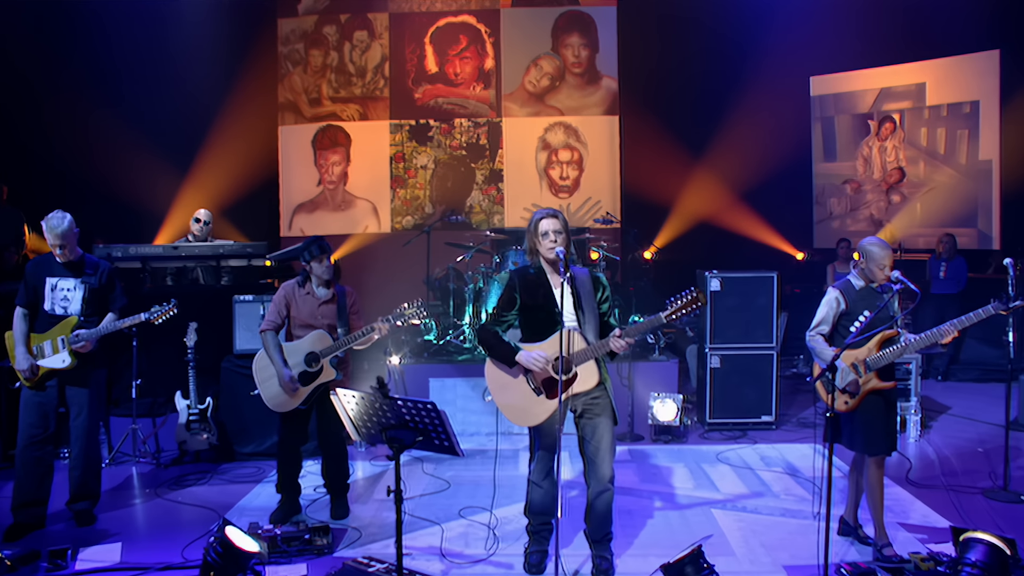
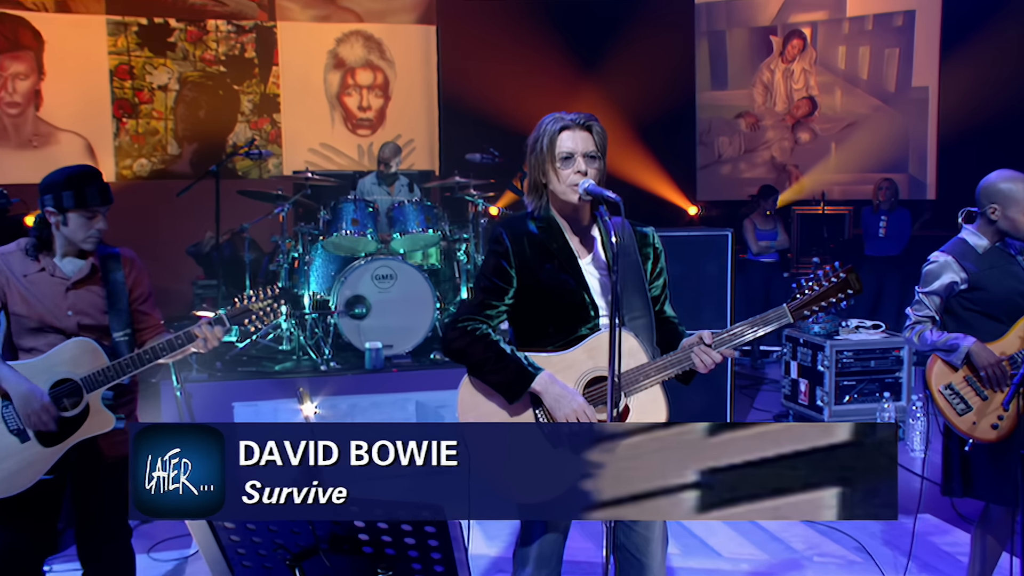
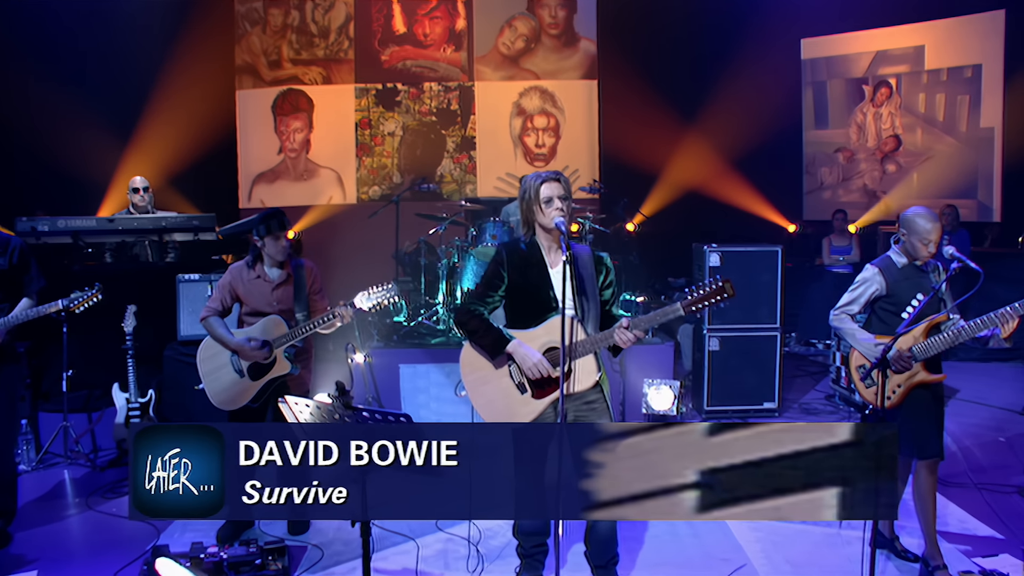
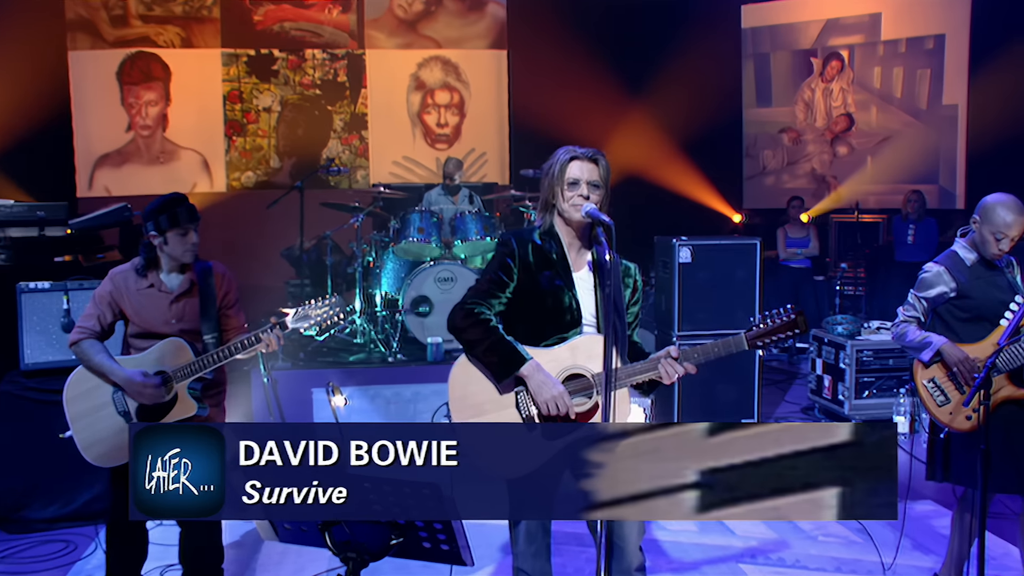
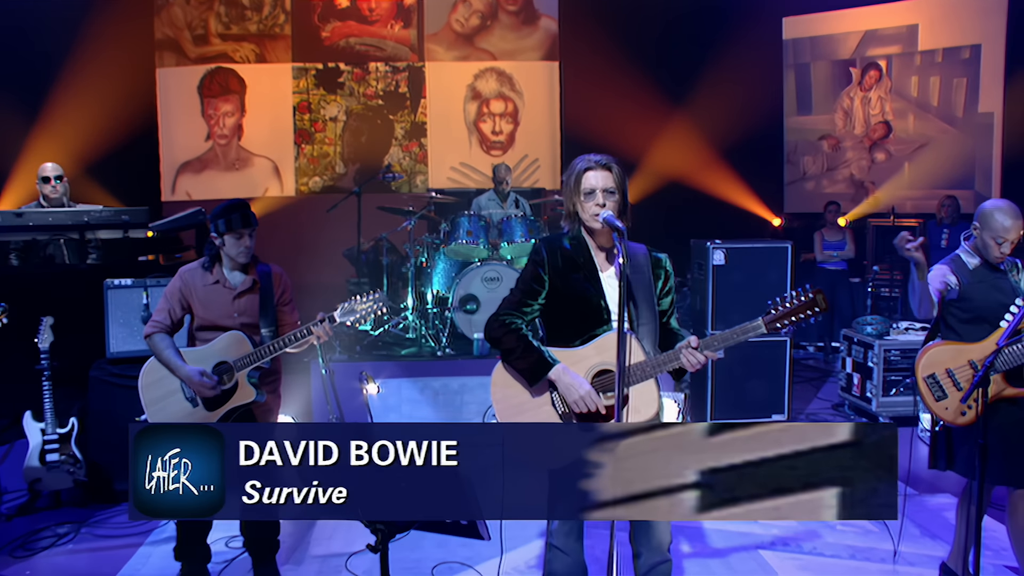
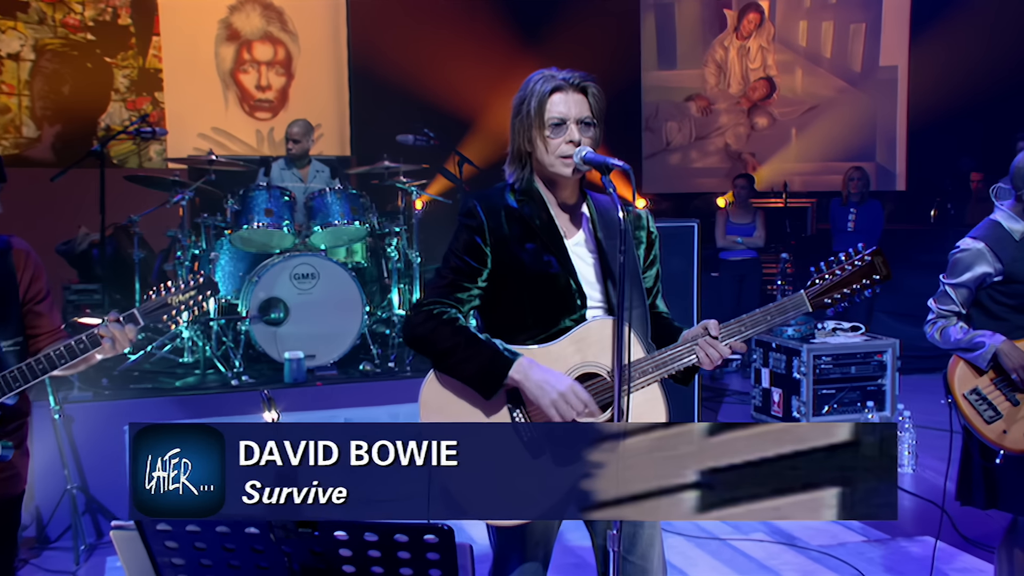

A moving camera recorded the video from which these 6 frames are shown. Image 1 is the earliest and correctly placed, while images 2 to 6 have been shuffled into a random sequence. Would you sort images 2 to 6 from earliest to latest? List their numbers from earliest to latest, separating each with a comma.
3, 5, 4, 2, 6
